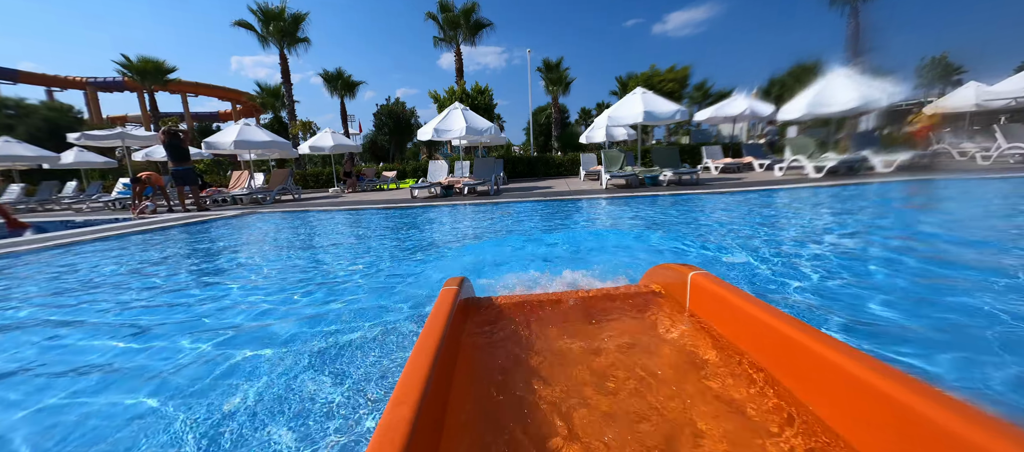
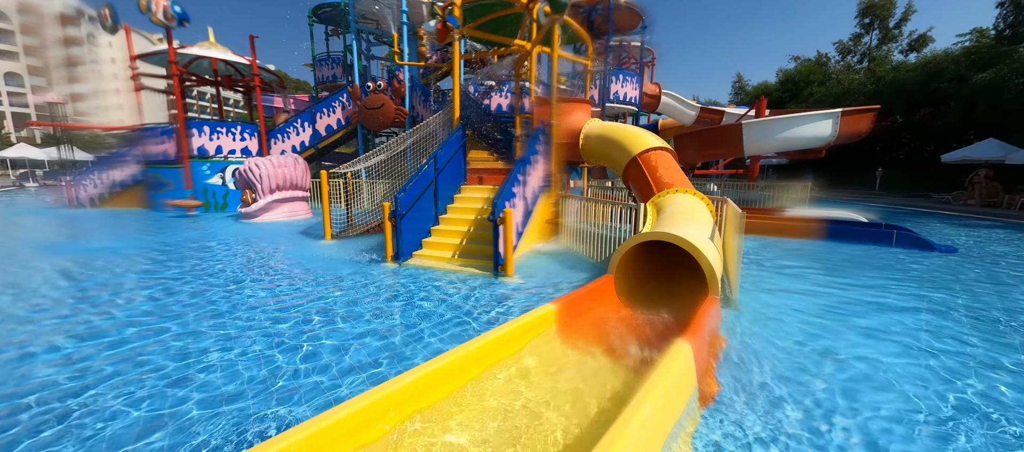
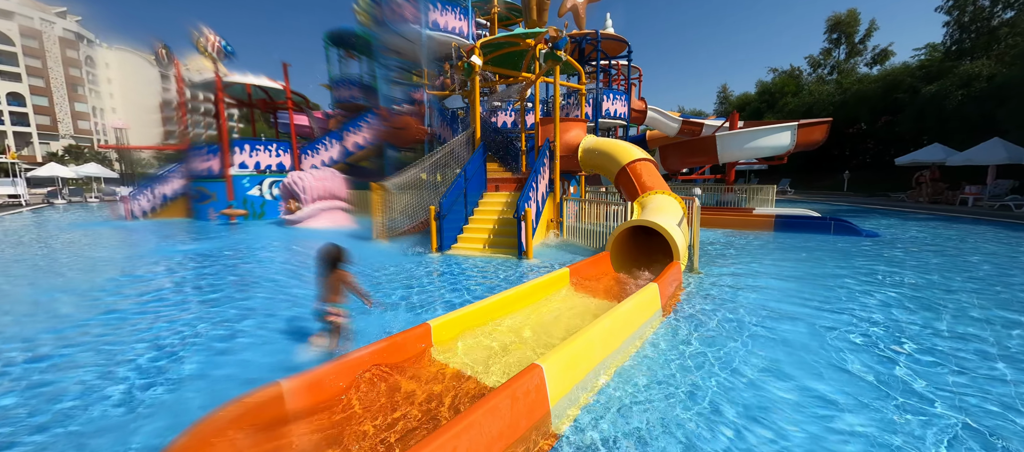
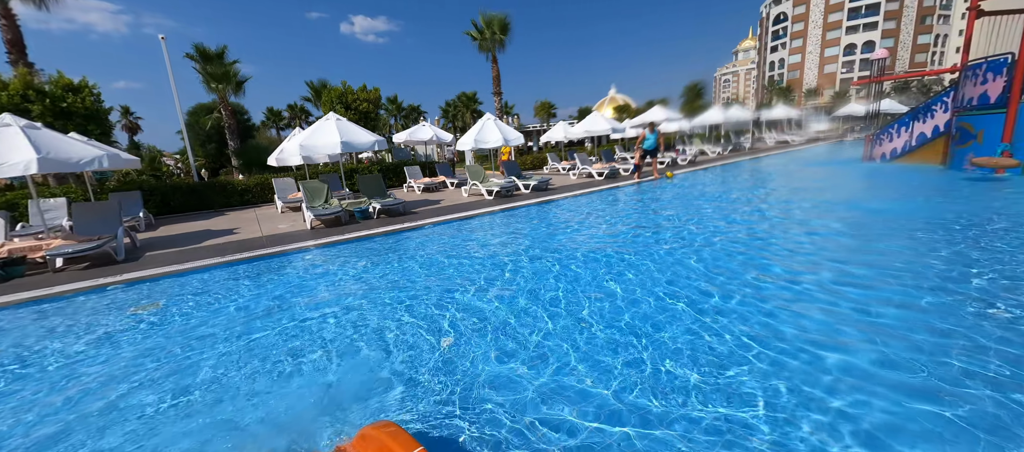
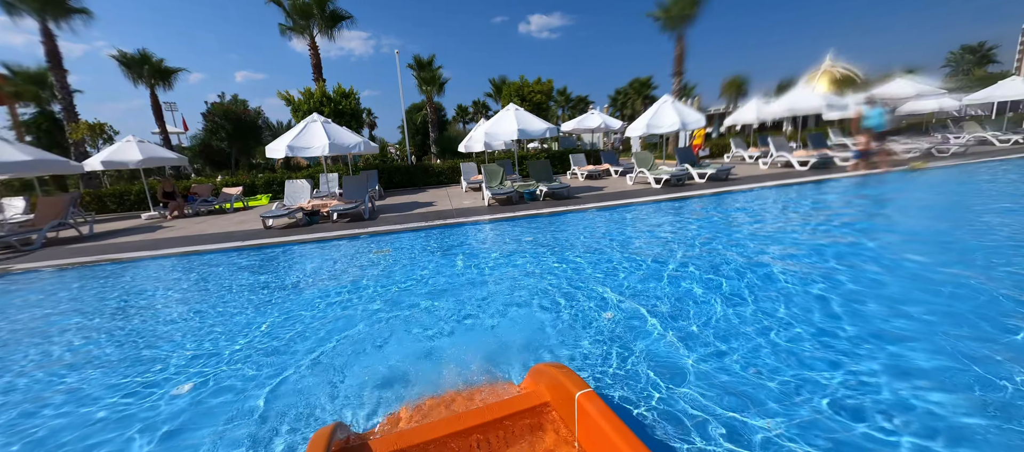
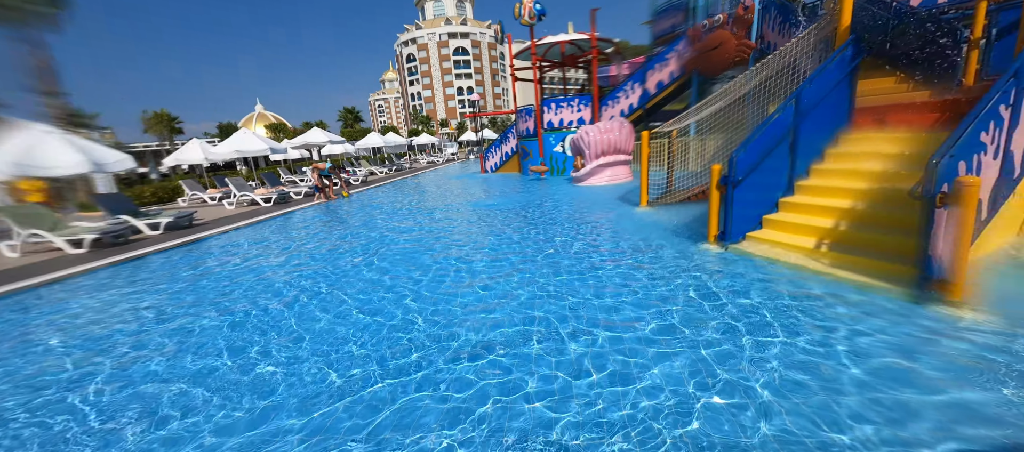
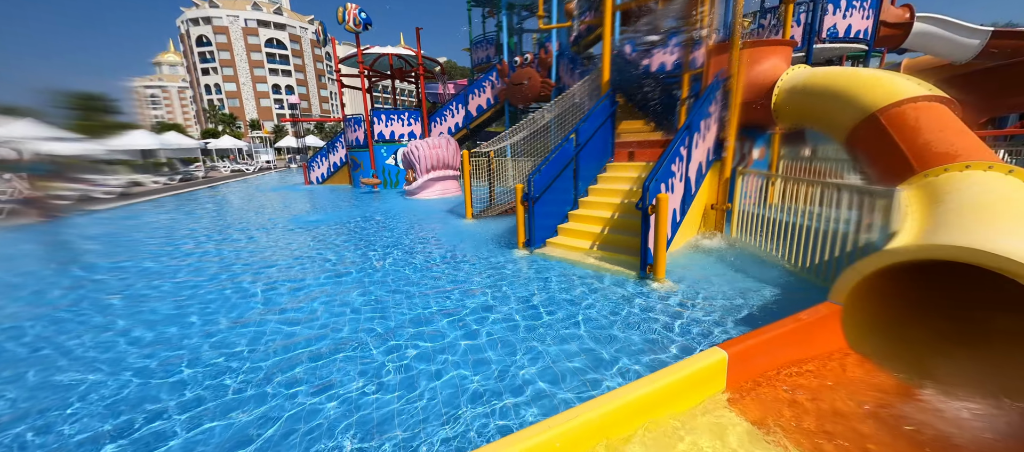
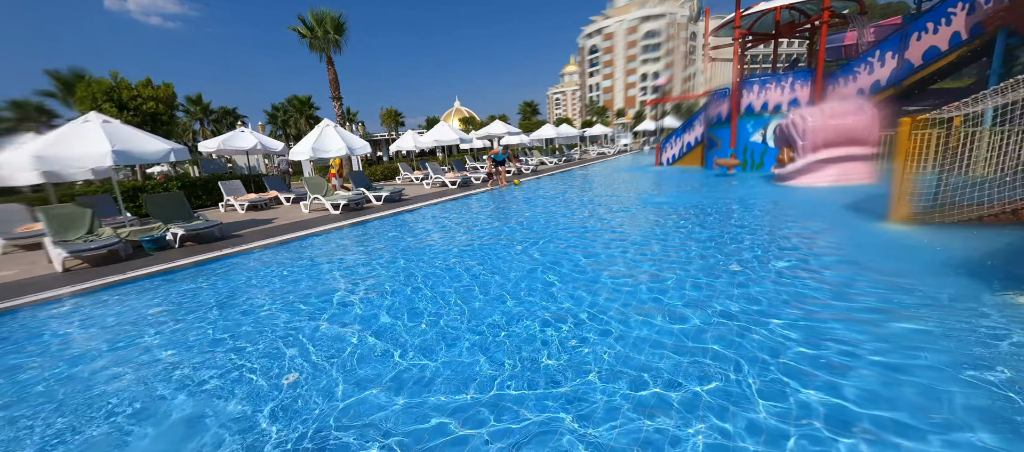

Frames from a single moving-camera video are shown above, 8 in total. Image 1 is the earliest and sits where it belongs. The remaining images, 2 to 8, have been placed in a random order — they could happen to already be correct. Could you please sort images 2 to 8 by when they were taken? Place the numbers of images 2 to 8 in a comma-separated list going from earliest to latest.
5, 4, 8, 6, 7, 2, 3
